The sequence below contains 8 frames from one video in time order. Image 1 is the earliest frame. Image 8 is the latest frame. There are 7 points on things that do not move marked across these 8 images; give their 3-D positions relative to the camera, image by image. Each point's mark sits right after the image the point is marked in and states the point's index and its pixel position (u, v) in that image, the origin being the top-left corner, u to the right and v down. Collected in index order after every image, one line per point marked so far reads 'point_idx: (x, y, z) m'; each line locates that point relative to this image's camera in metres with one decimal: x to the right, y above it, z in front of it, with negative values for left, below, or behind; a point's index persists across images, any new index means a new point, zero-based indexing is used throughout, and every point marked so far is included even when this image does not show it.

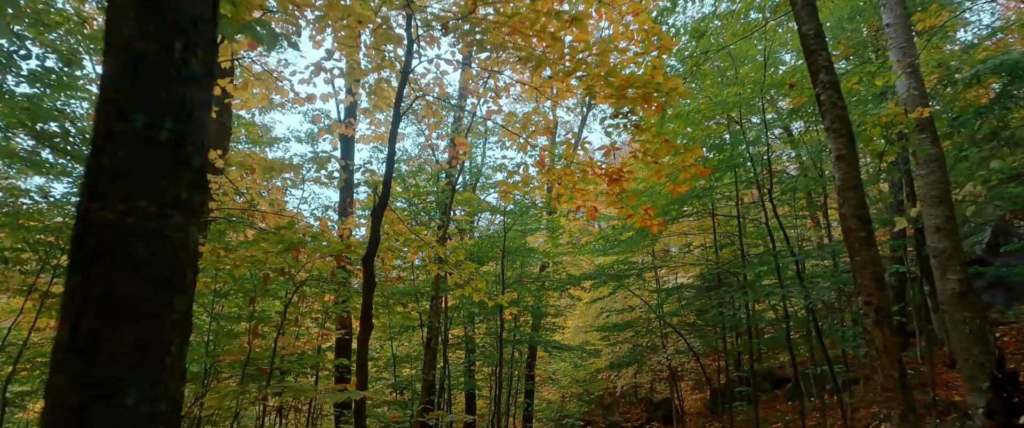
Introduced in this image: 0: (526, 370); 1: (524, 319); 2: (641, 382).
0: (+0.3, -3.7, +15.1) m
1: (+0.2, -2.1, +13.1) m
2: (+3.5, -4.6, +17.7) m
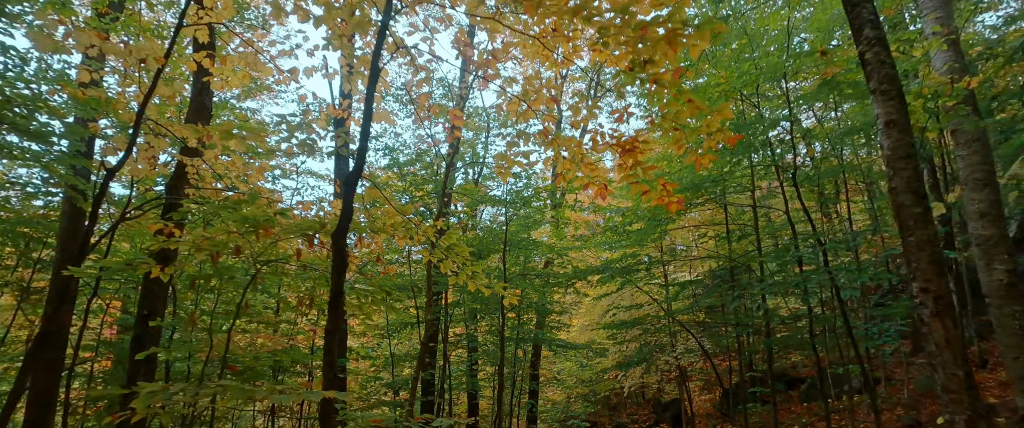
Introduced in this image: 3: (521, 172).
0: (+0.4, -3.5, +14.6) m
1: (+0.3, -2.0, +12.6) m
2: (+3.6, -4.5, +17.1) m
3: (+0.3, +0.7, +9.4) m
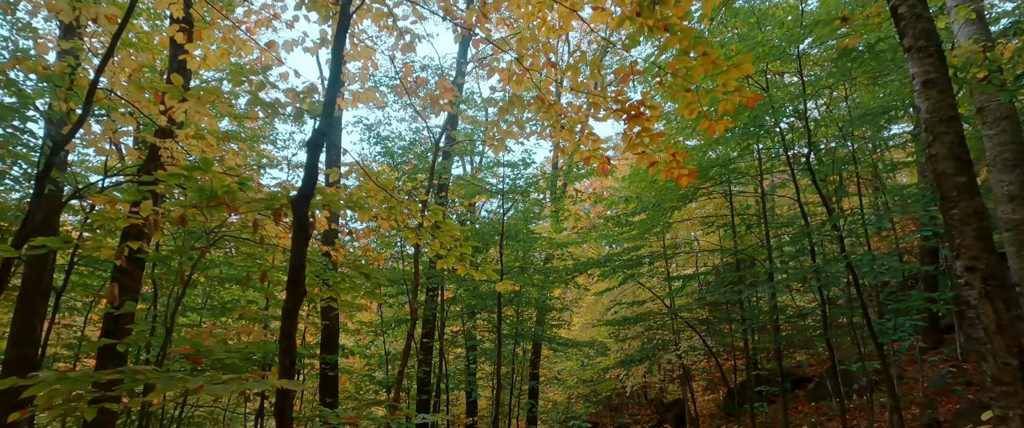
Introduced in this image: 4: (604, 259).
0: (+0.4, -3.4, +14.2) m
1: (+0.3, -1.9, +12.2) m
2: (+3.6, -4.4, +16.7) m
3: (+0.2, +0.8, +9.0) m
4: (+1.4, -0.6, +10.0) m
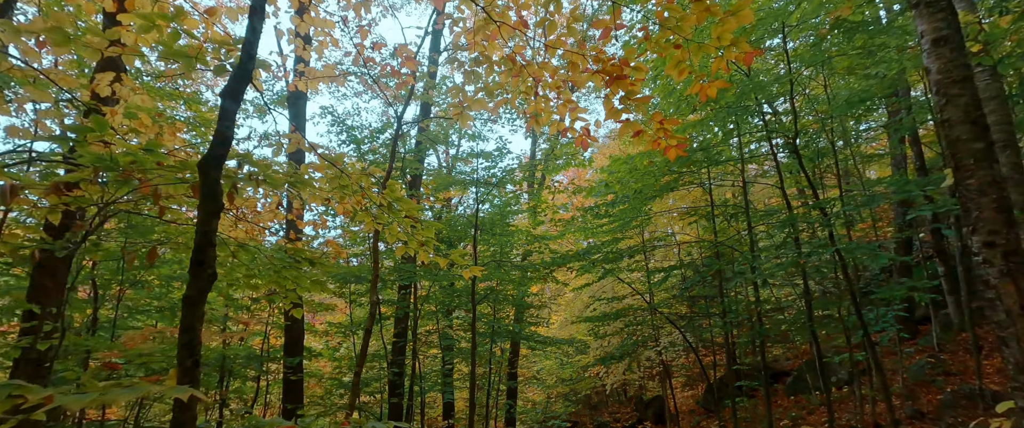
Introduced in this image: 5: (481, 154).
0: (-0.1, -3.3, +13.8) m
1: (-0.2, -1.8, +11.8) m
2: (+3.0, -4.2, +16.5) m
3: (-0.1, +0.9, +8.7) m
4: (+1.1, -0.5, +9.7) m
5: (-0.4, +0.8, +8.7) m
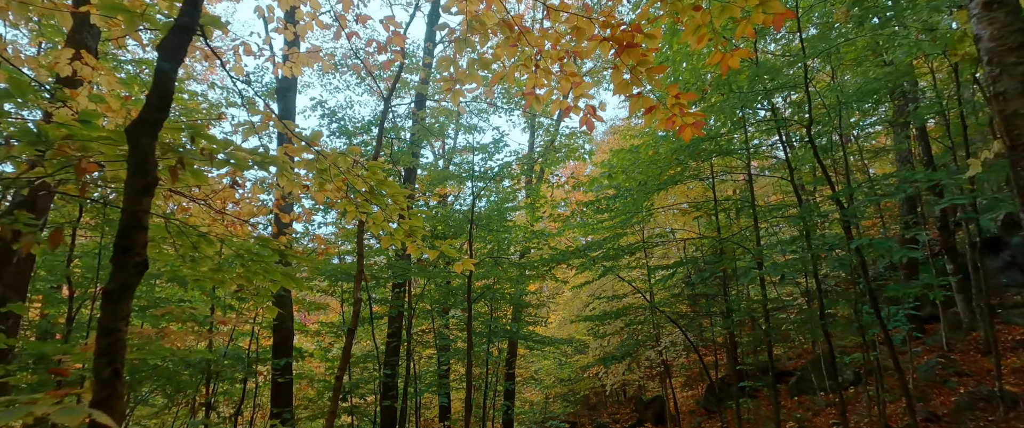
0: (-0.2, -3.2, +13.5) m
1: (-0.2, -1.7, +11.5) m
2: (+3.0, -4.2, +16.2) m
3: (-0.1, +1.0, +8.4) m
4: (+1.0, -0.5, +9.4) m
5: (-0.4, +0.8, +8.4) m
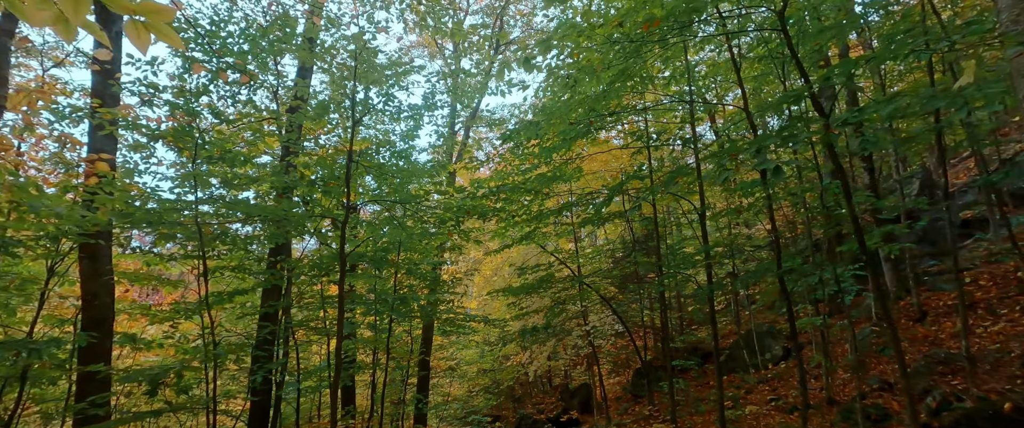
0: (-1.8, -2.7, +12.2) m
1: (-1.6, -1.2, +10.2) m
2: (+1.0, -3.6, +15.2) m
3: (-1.2, +1.5, +7.0) m
4: (-0.2, +0.1, +8.2) m
5: (-1.5, +1.4, +7.1) m
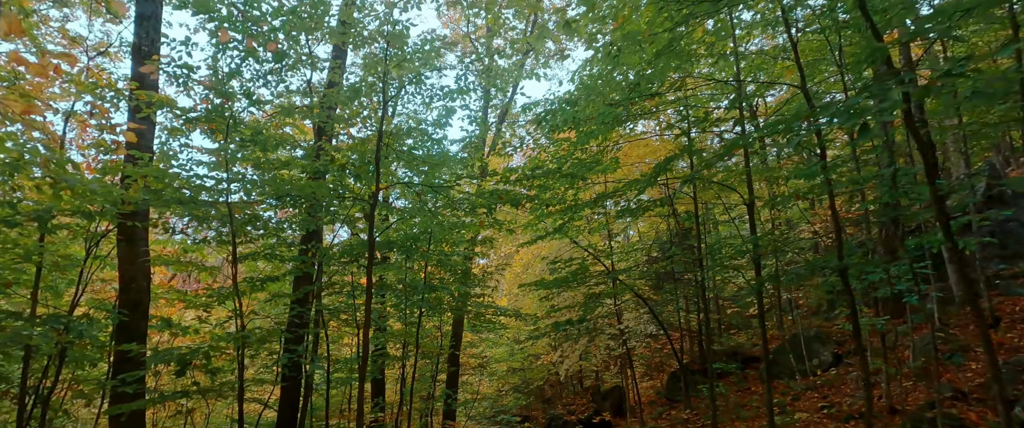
0: (-1.2, -2.6, +11.9) m
1: (-1.1, -1.0, +9.9) m
2: (+1.7, -3.5, +14.7) m
3: (-0.8, +1.7, +6.7) m
4: (+0.3, +0.2, +7.8) m
5: (-1.1, +1.5, +6.8) m
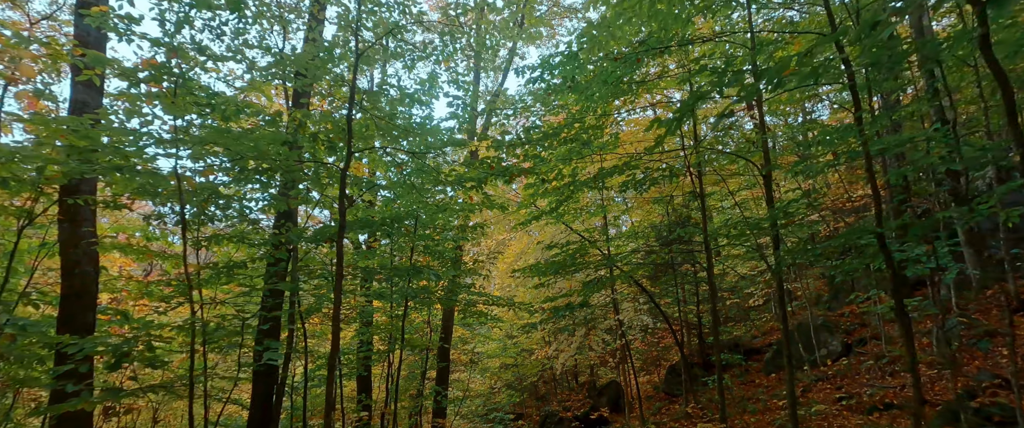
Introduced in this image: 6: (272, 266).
0: (-1.3, -2.3, +11.3) m
1: (-1.2, -0.8, +9.3) m
2: (+1.6, -3.2, +14.2) m
3: (-0.9, +1.9, +6.1) m
4: (+0.2, +0.4, +7.2) m
5: (-1.2, +1.7, +6.2) m
6: (-2.7, -0.6, +7.3) m
